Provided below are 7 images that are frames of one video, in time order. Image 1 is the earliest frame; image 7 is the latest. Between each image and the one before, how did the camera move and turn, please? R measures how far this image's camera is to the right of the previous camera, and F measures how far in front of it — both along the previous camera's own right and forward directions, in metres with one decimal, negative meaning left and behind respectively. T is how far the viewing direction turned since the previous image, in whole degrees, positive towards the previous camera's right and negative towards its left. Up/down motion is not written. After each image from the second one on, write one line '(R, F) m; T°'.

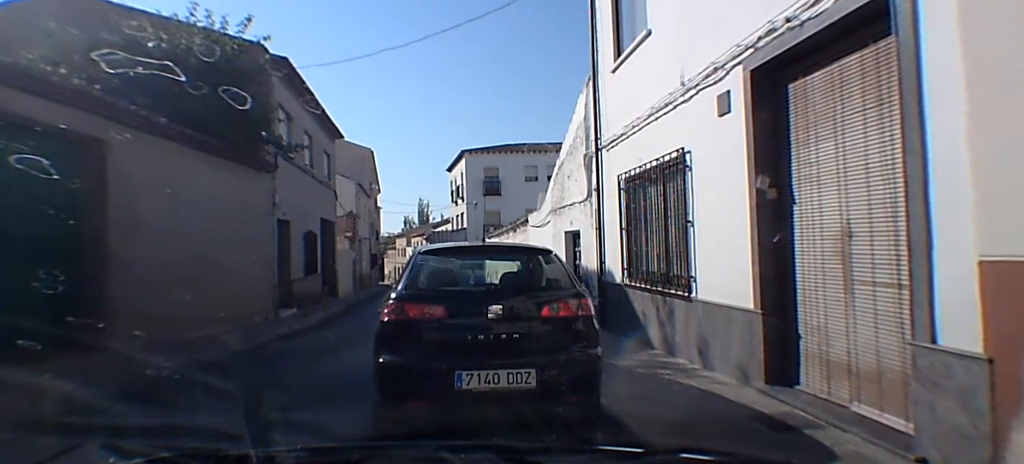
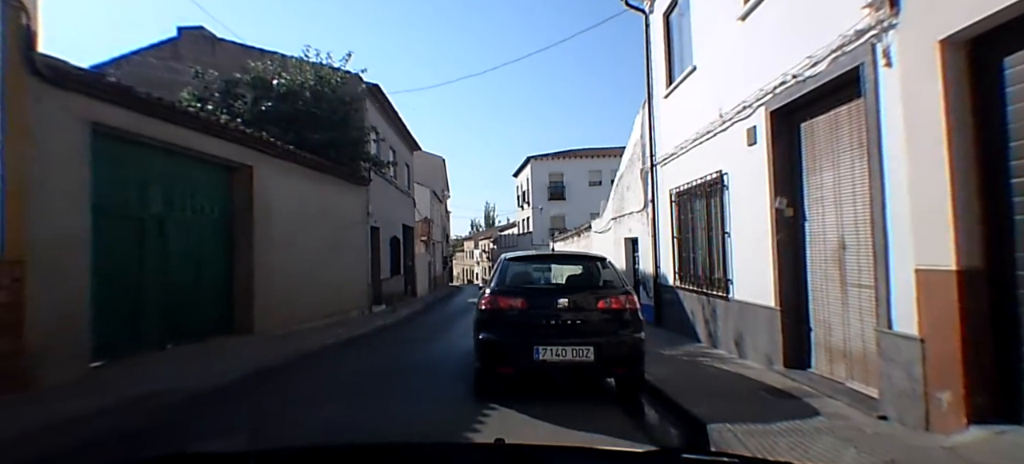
(0.0, -1.4) m; -8°
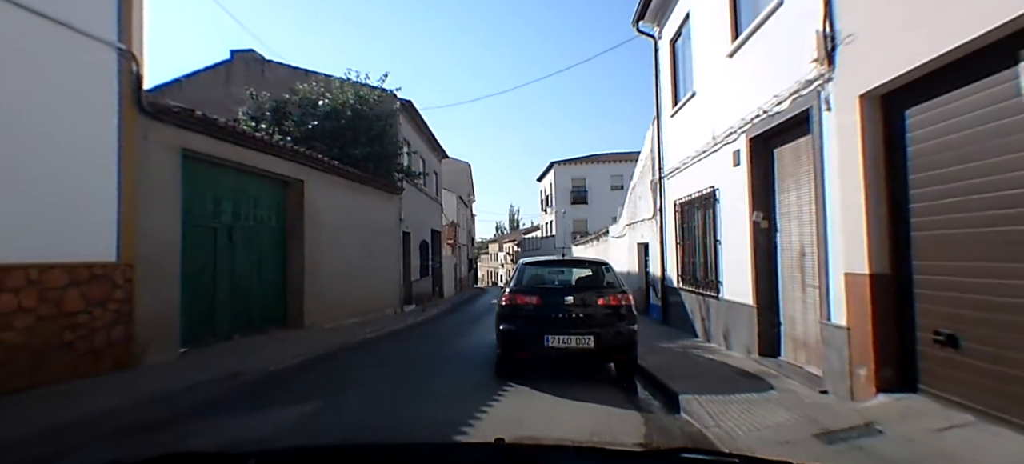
(+0.1, -1.1) m; -3°
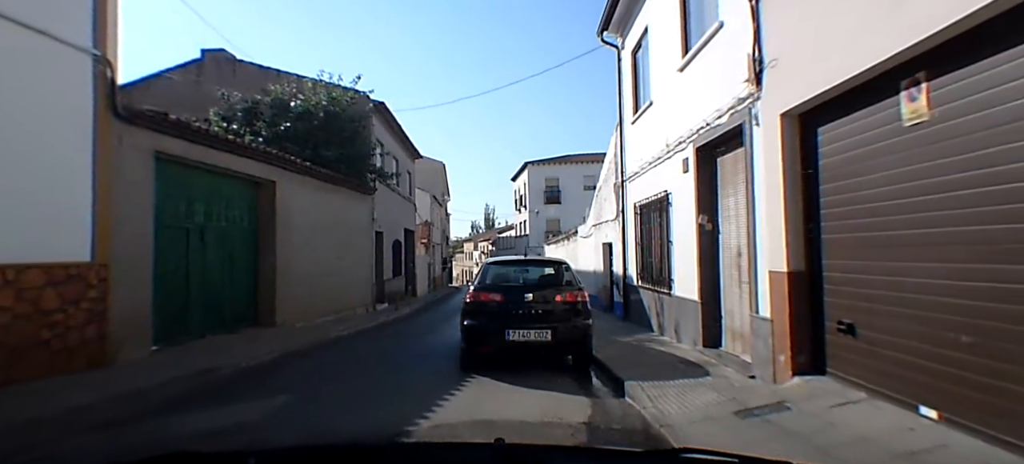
(+0.2, -0.4) m; +3°
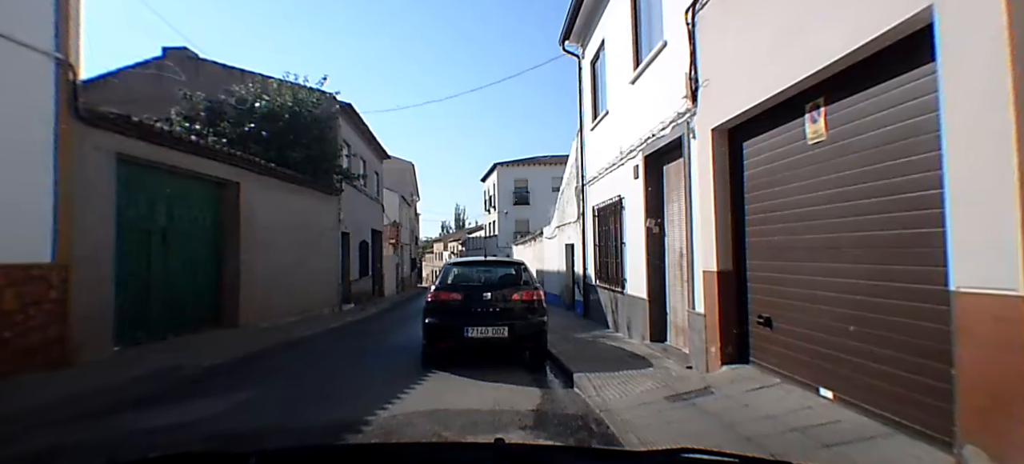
(+0.2, -0.4) m; +4°
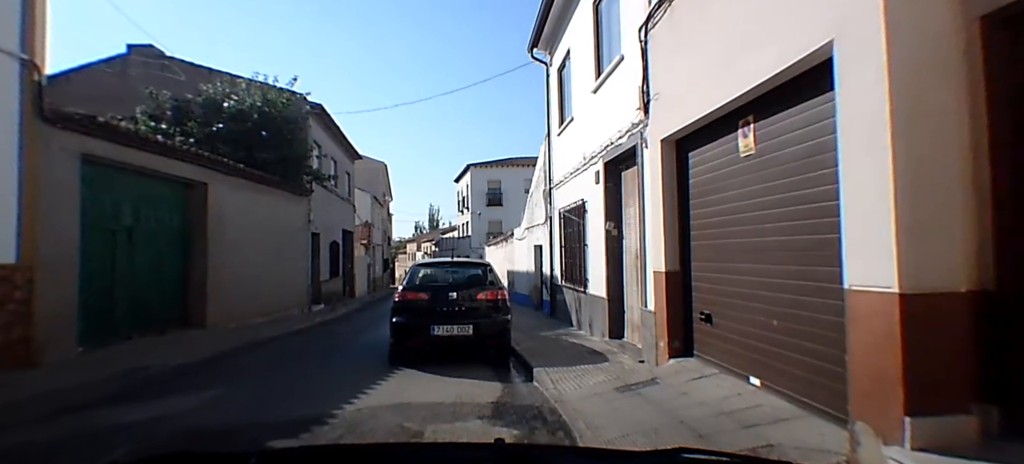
(+0.1, -0.3) m; +3°
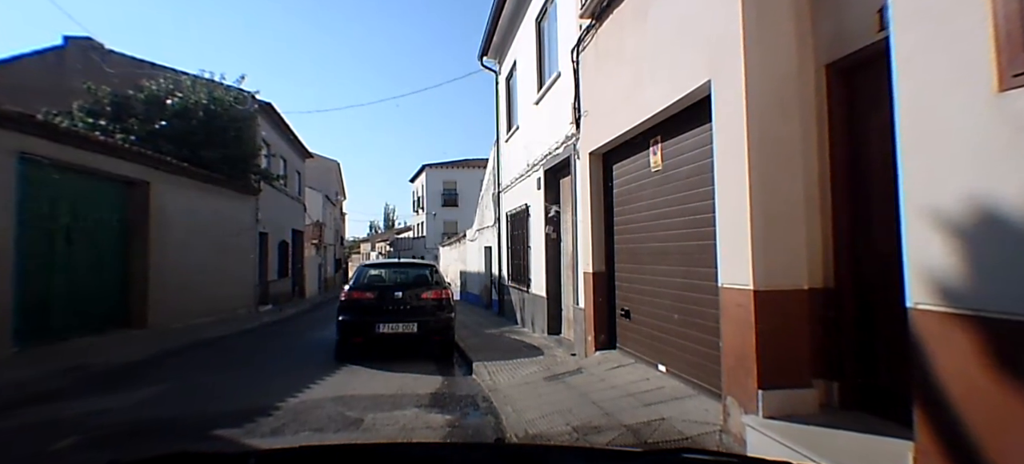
(+0.2, -0.5) m; +5°
